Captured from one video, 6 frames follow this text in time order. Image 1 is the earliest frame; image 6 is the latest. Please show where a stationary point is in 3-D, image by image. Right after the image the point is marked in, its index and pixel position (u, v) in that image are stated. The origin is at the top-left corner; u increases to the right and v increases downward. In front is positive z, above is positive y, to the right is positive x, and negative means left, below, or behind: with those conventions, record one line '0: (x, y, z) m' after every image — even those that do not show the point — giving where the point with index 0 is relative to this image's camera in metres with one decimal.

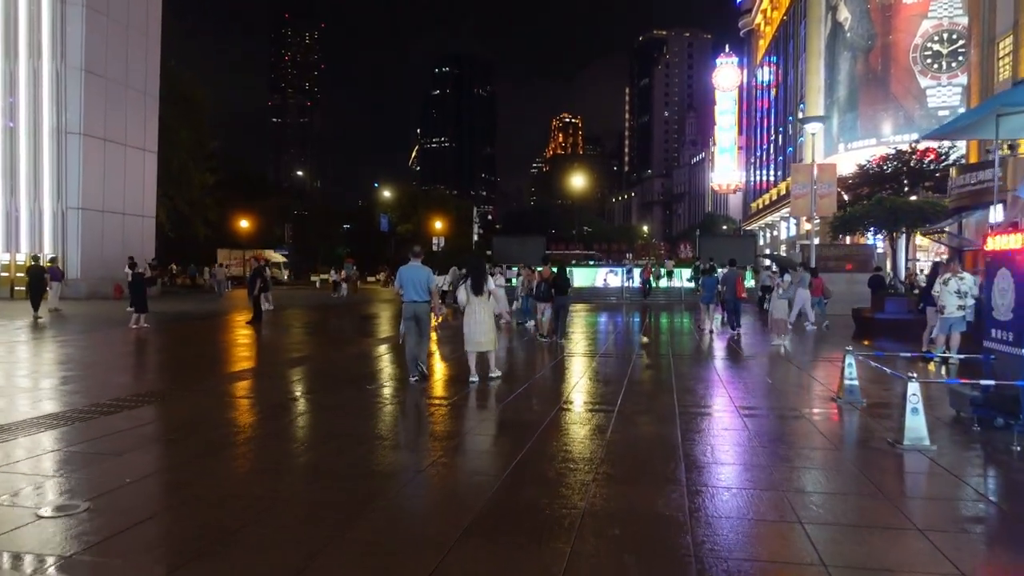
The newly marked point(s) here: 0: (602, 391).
0: (+1.2, -1.4, +10.2) m
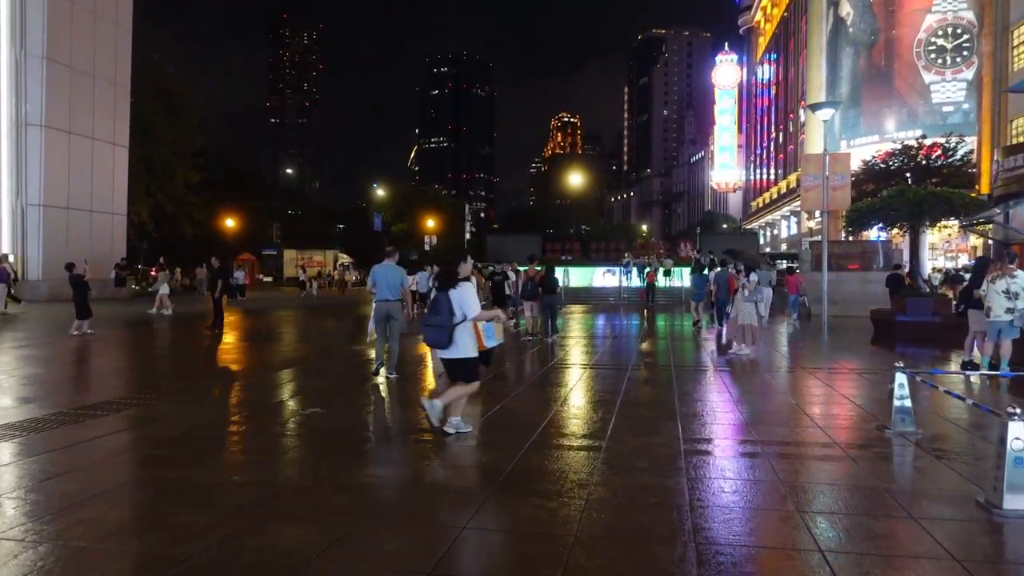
0: (+0.9, -1.4, +8.8) m
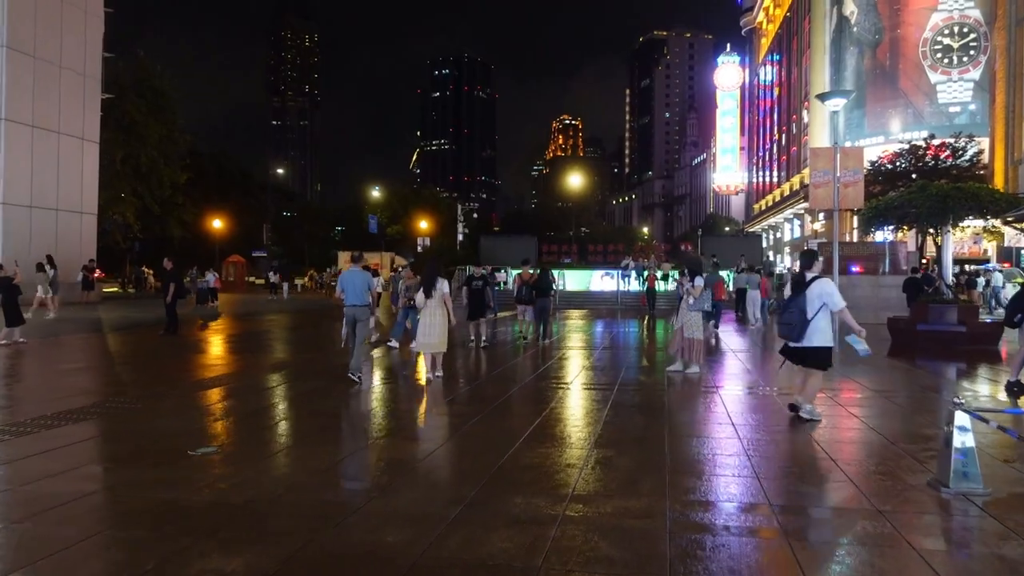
0: (+0.6, -1.4, +7.4) m
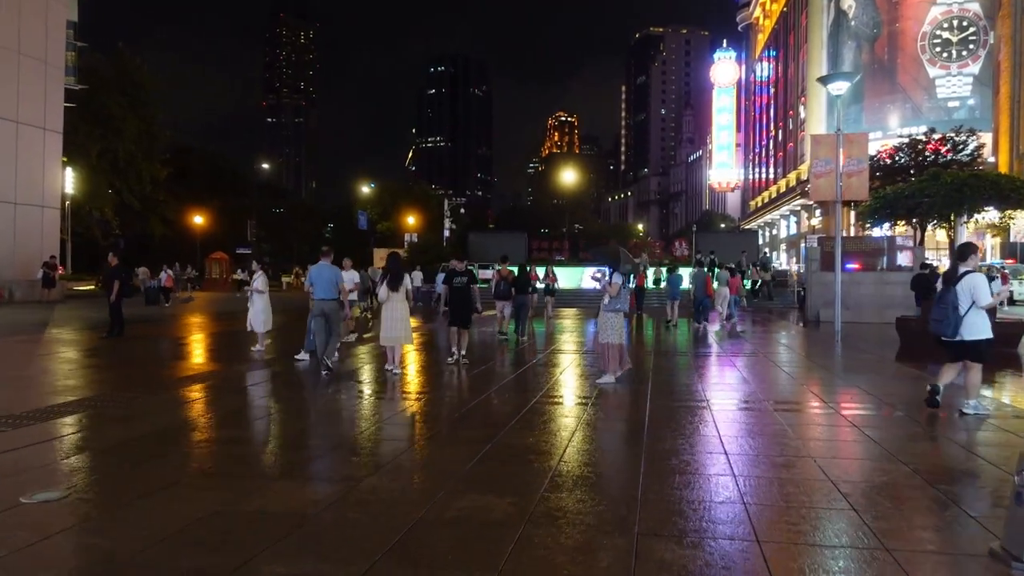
0: (+0.2, -1.4, +6.3) m
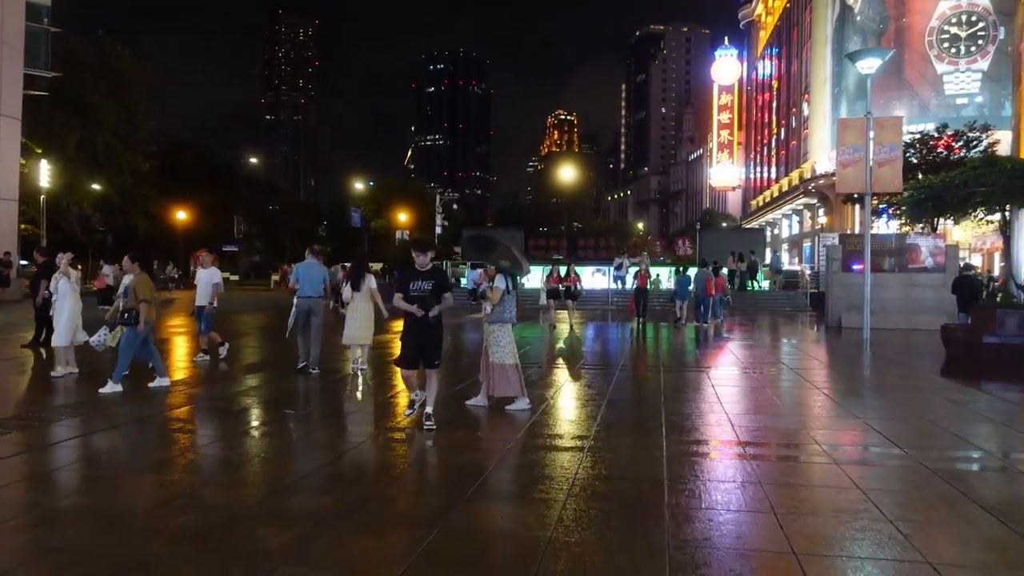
0: (0.0, -1.5, +4.6) m
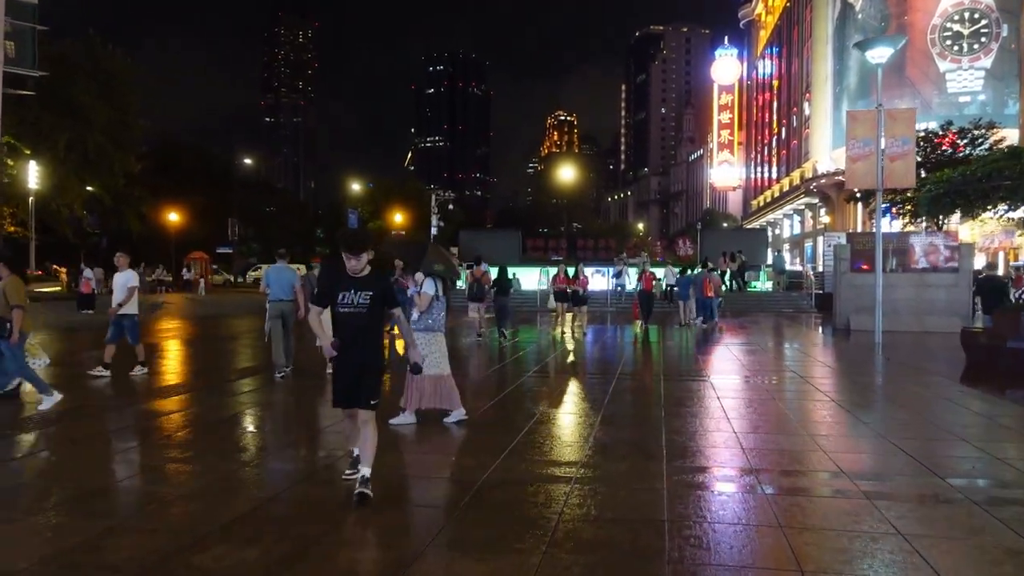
0: (-0.1, -1.5, +3.9) m
